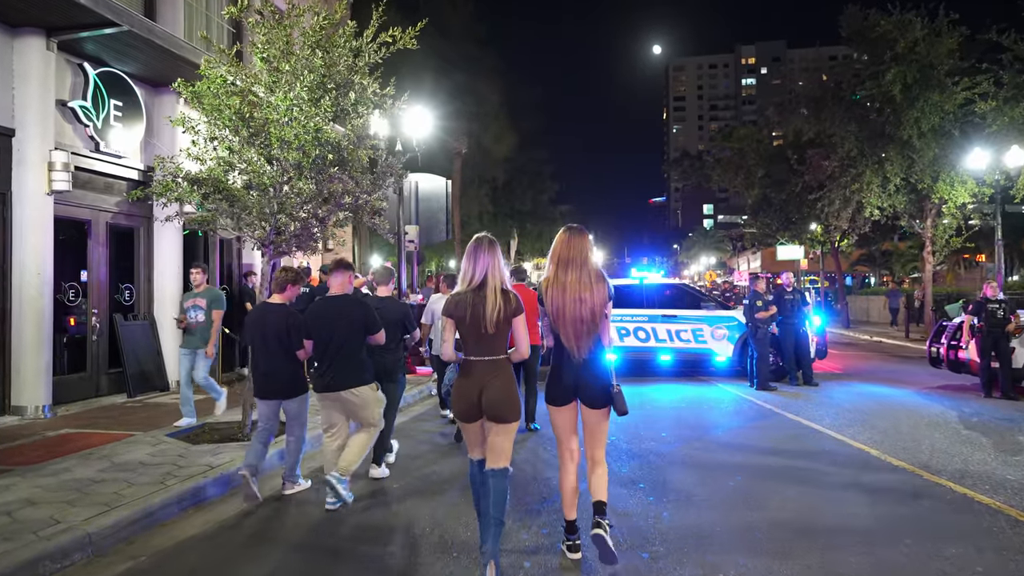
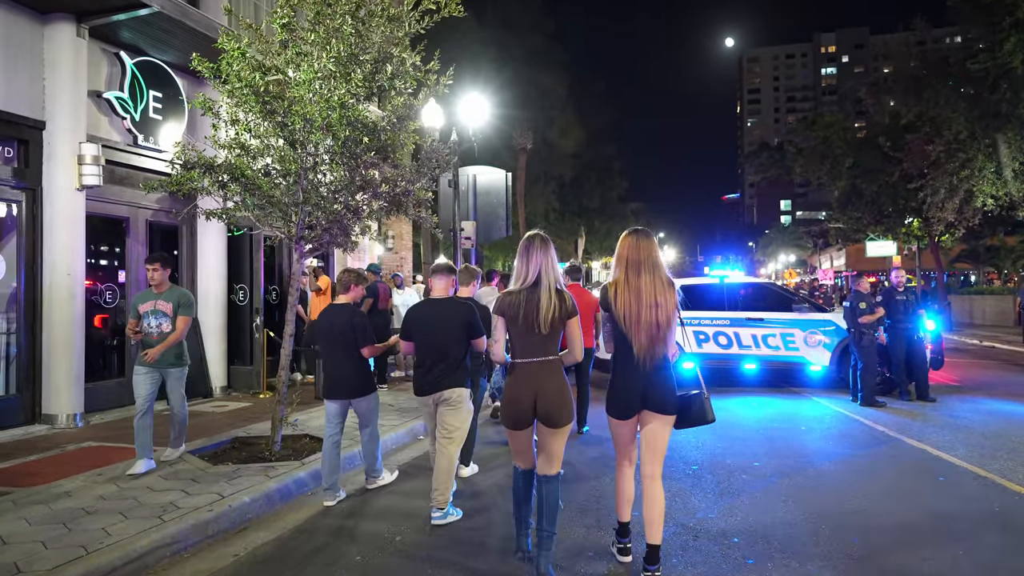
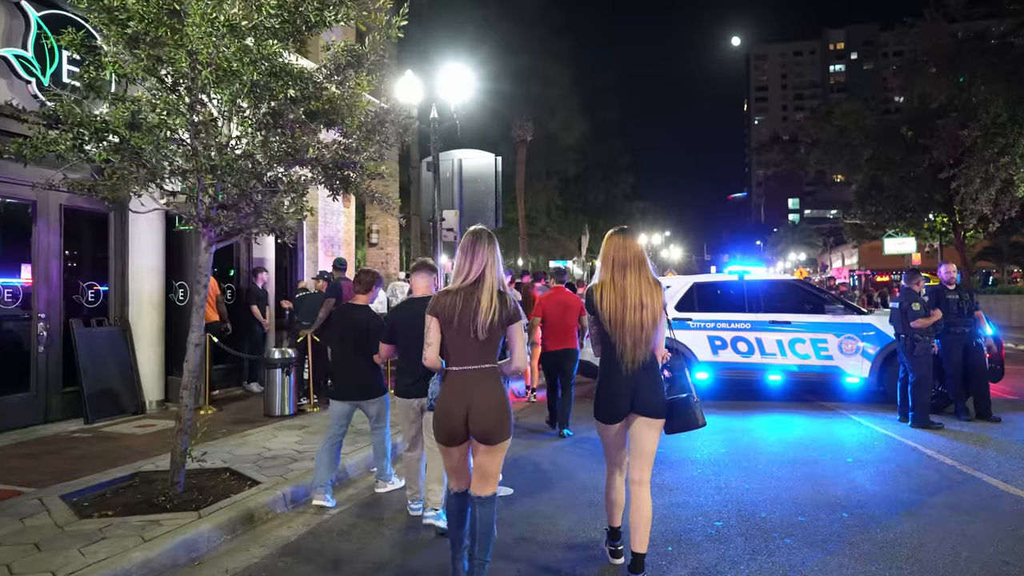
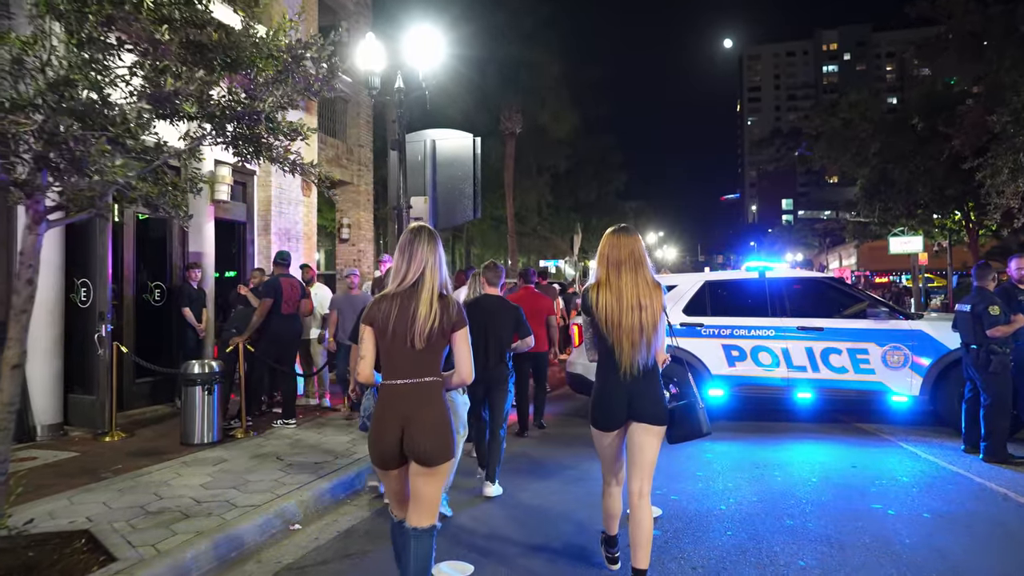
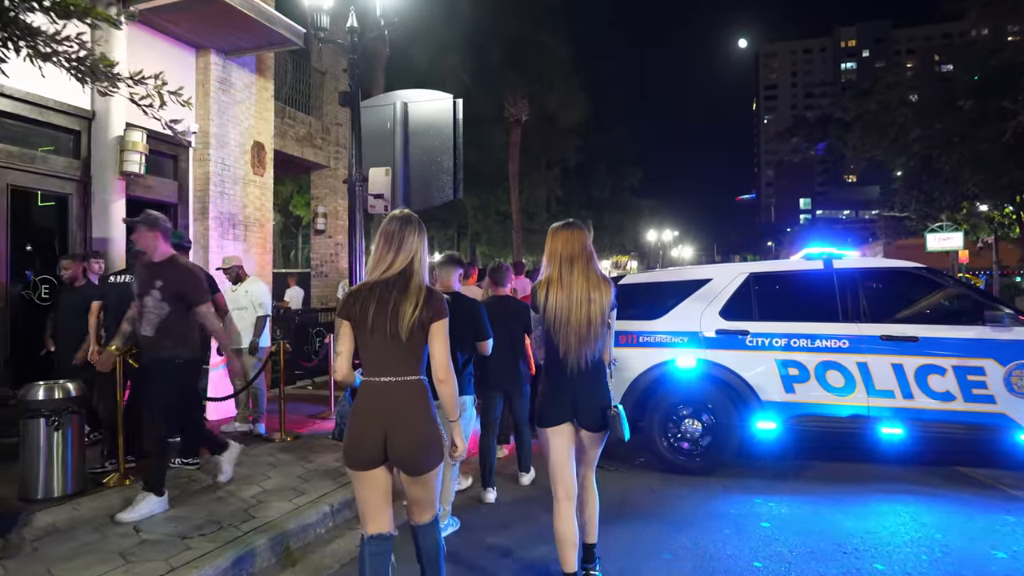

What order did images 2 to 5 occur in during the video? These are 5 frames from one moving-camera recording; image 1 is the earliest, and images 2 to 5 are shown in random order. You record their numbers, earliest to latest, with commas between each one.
2, 3, 4, 5
